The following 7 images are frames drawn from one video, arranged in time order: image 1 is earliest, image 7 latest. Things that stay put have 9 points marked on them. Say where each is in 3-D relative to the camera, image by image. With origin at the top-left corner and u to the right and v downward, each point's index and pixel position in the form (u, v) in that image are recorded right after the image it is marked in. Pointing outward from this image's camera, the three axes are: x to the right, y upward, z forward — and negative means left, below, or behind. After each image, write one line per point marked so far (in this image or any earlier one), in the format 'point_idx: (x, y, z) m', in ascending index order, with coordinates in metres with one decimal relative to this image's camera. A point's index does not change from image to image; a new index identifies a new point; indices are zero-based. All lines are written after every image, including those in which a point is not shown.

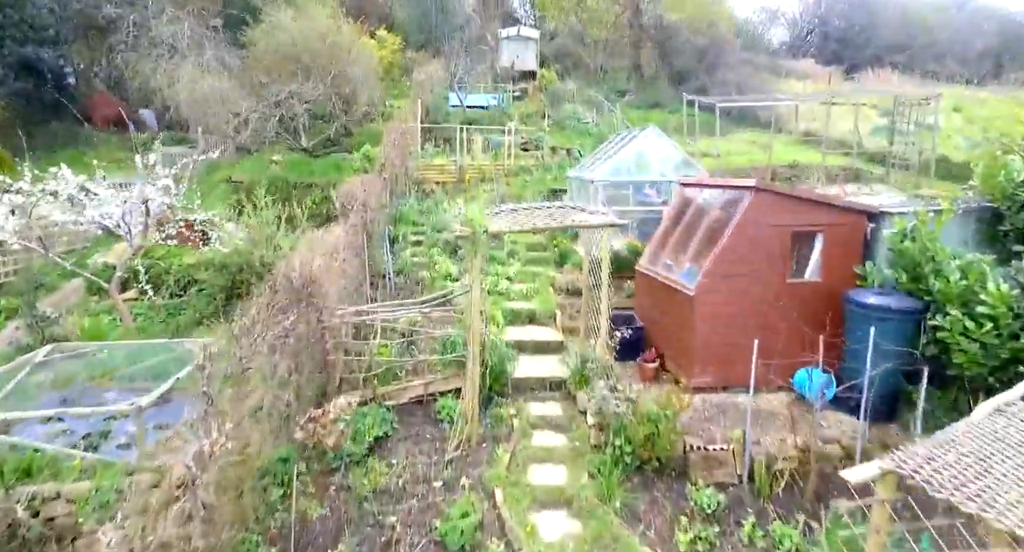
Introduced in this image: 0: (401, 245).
0: (-1.7, +0.4, +8.8) m
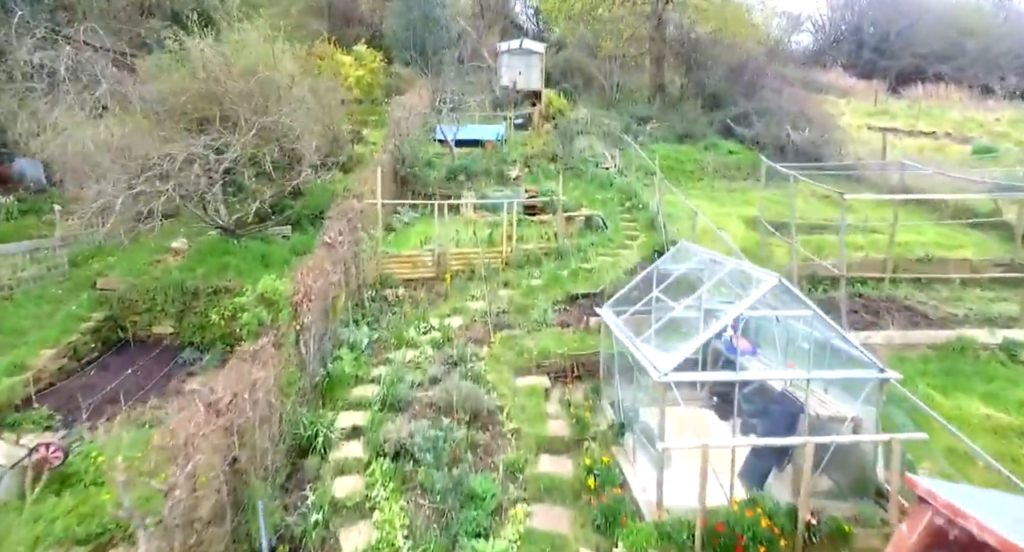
0: (-1.7, -1.6, +5.1) m
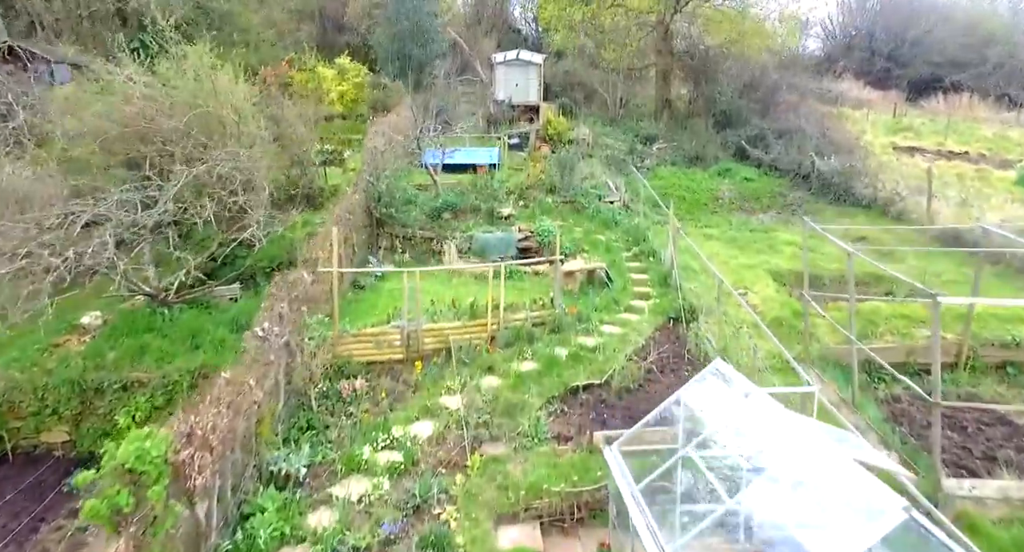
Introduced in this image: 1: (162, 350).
0: (-1.9, -2.6, +3.4) m
1: (-4.2, -0.9, +6.9) m
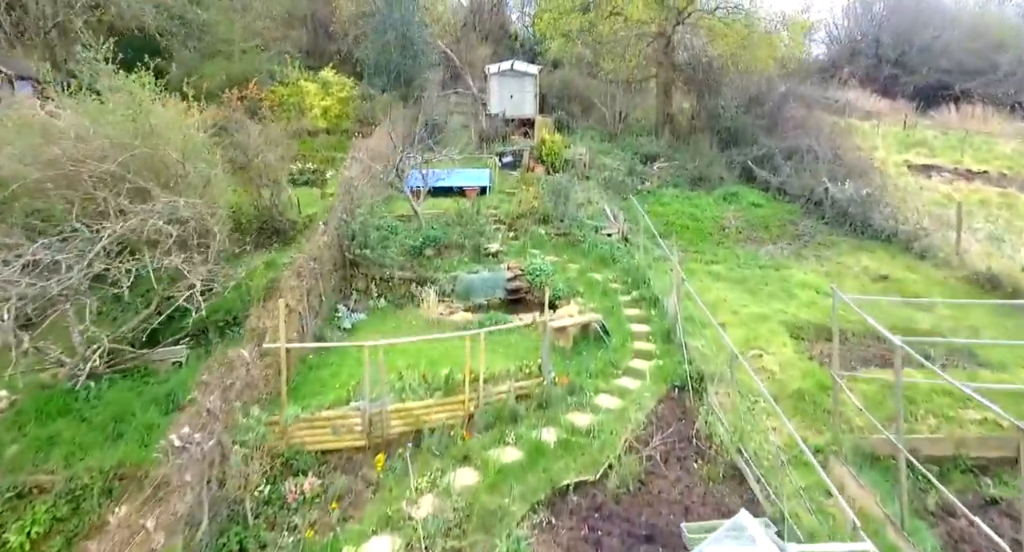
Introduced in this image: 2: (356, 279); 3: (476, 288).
0: (-2.1, -3.4, +2.4) m
1: (-4.4, -1.7, +5.8) m
2: (-2.8, 0.0, +10.1) m
3: (-0.6, -0.2, +10.2) m
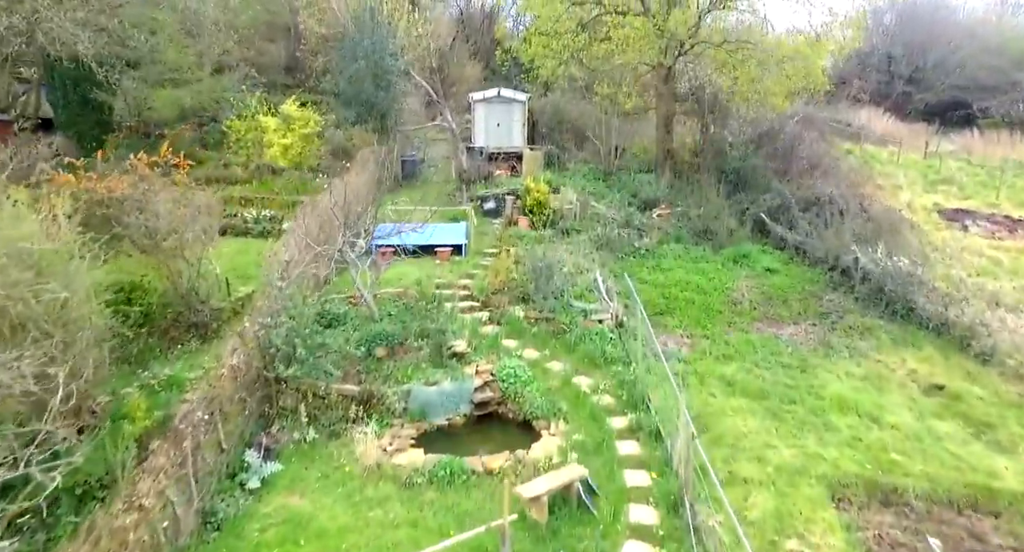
0: (-2.6, -5.0, +0.4) m
1: (-4.9, -3.4, +3.8) m
2: (-3.3, -1.7, +8.1) m
3: (-1.1, -1.9, +8.2) m
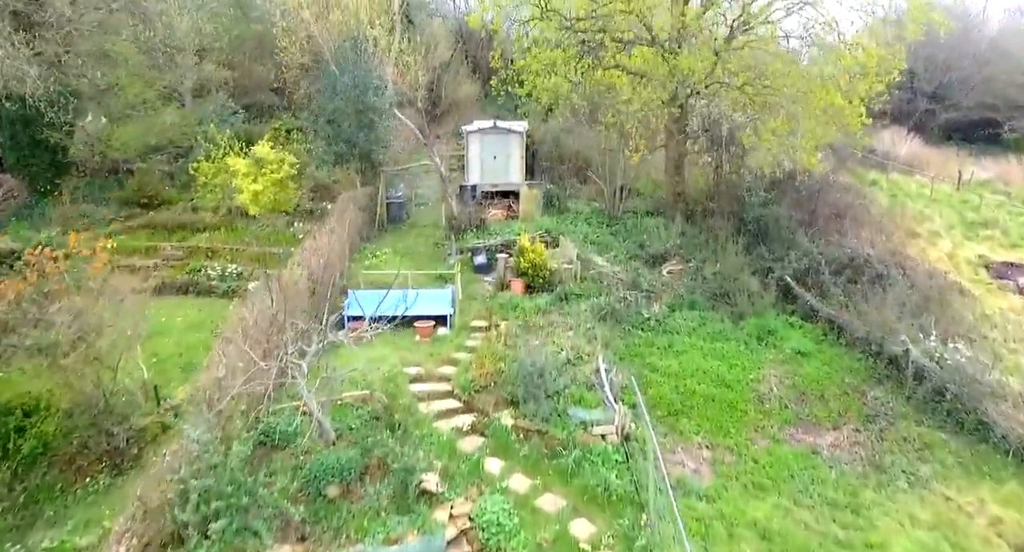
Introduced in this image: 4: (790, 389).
0: (-2.9, -6.5, -1.4) m
1: (-5.2, -4.9, +2.1) m
2: (-3.5, -3.2, +6.4) m
3: (-1.4, -3.4, +6.5) m
4: (+4.8, -1.9, +9.8) m
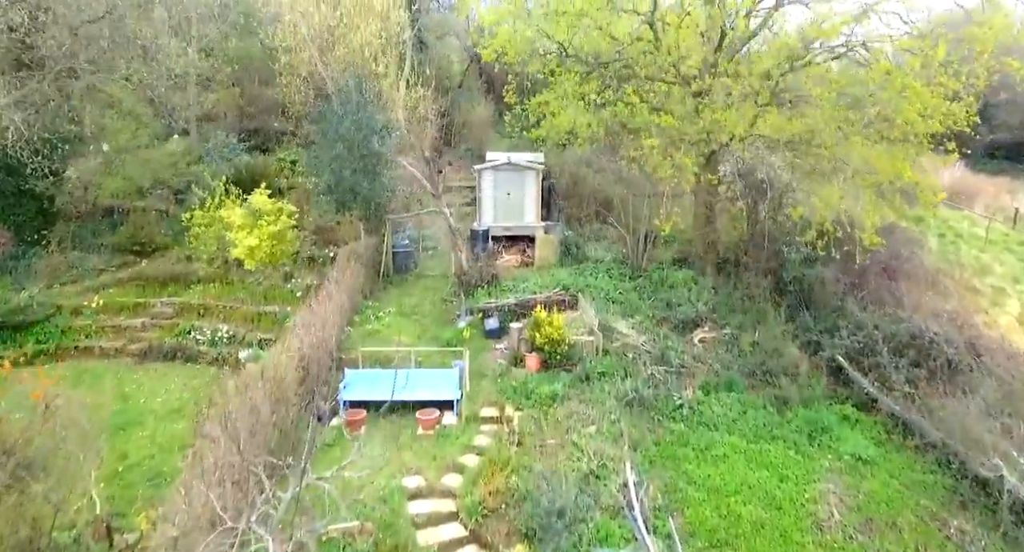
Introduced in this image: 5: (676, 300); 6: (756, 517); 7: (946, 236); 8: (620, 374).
0: (-3.0, -8.0, -2.7) m
1: (-5.2, -6.3, +0.8) m
2: (-3.4, -4.7, +5.1) m
3: (-1.3, -4.9, +5.1) m
4: (+5.0, -3.5, +8.3) m
5: (+3.9, -0.5, +13.6) m
6: (+3.6, -3.4, +8.2) m
7: (+13.6, +1.3, +17.8) m
8: (+2.2, -1.8, +11.0) m
